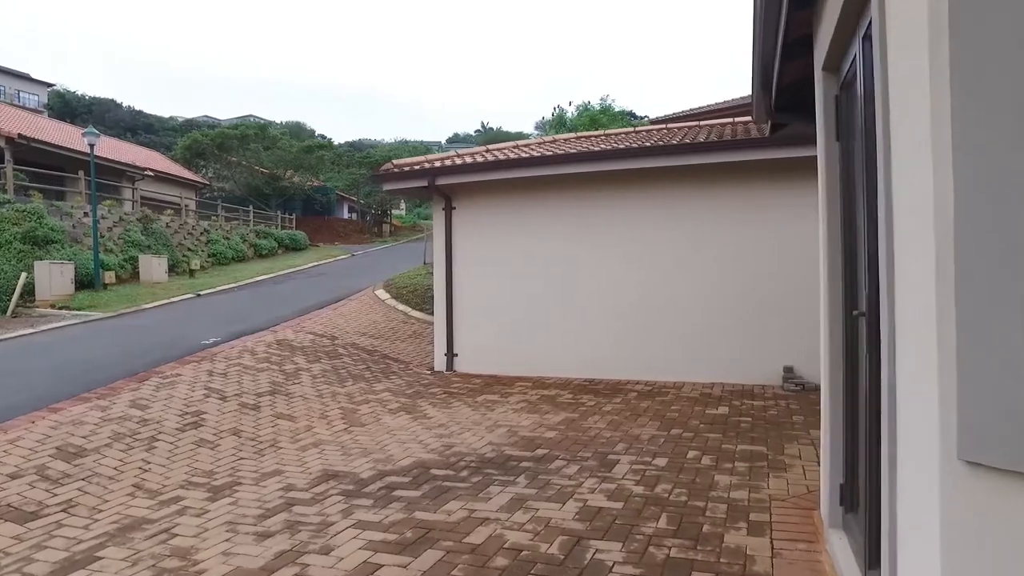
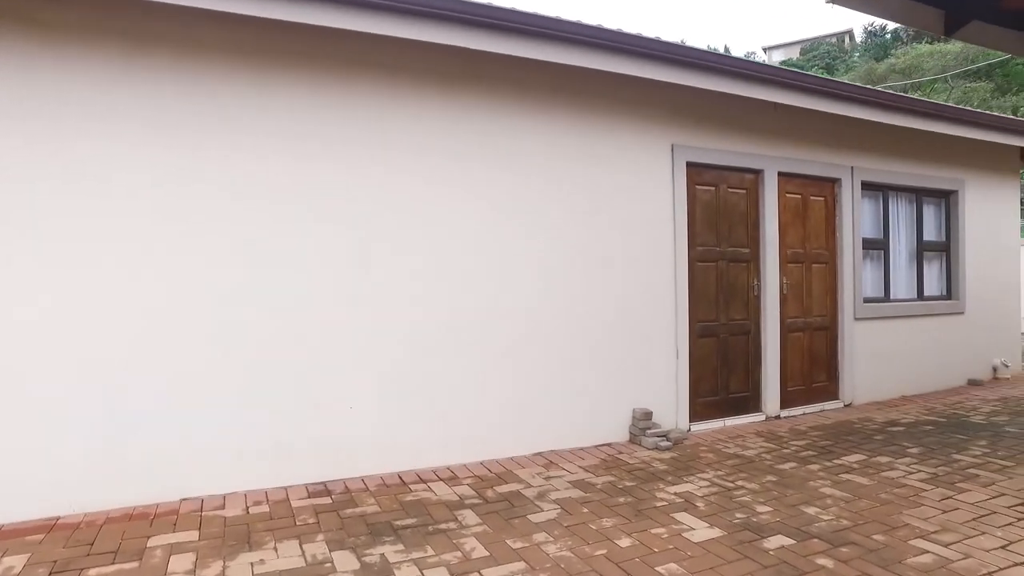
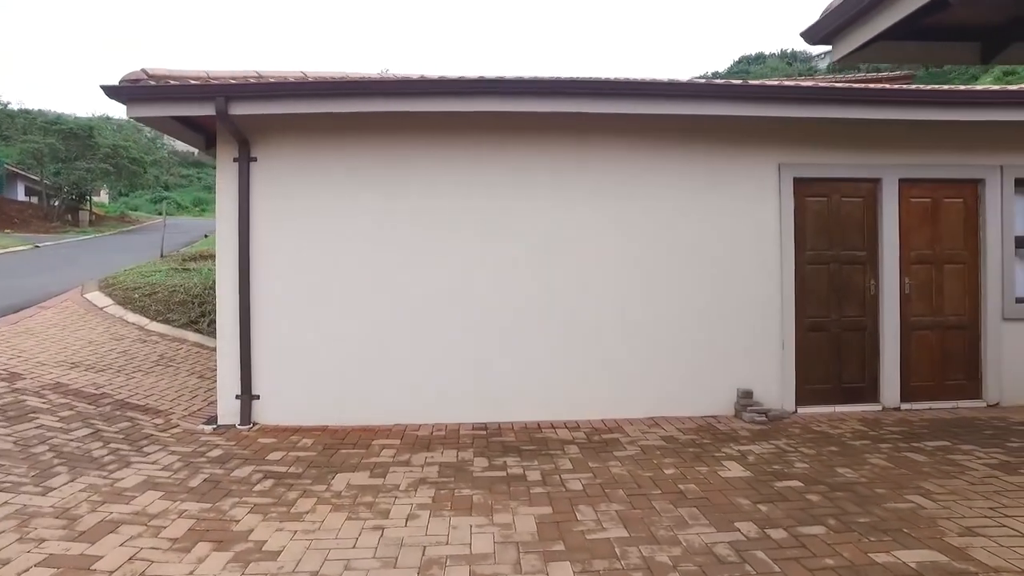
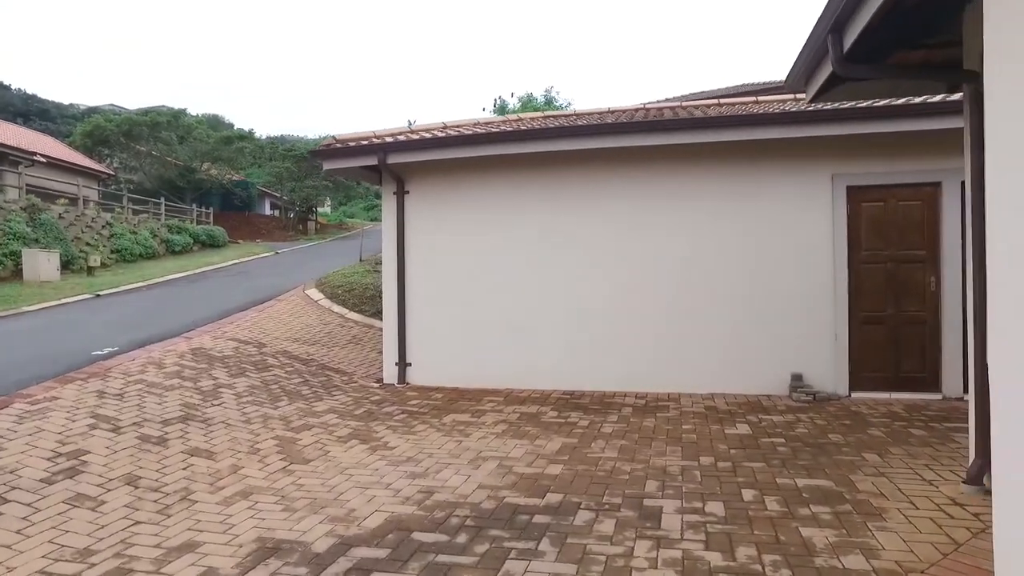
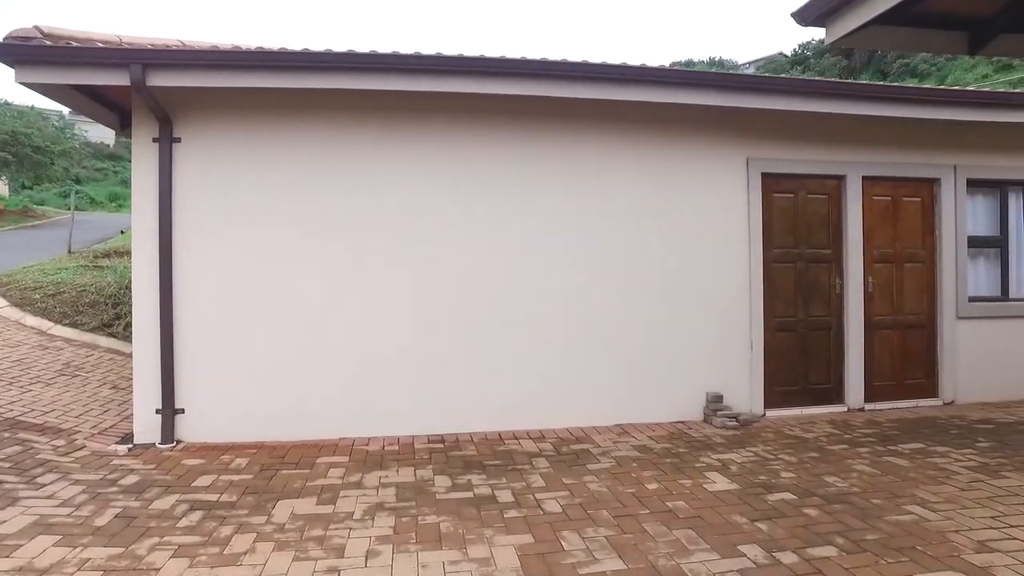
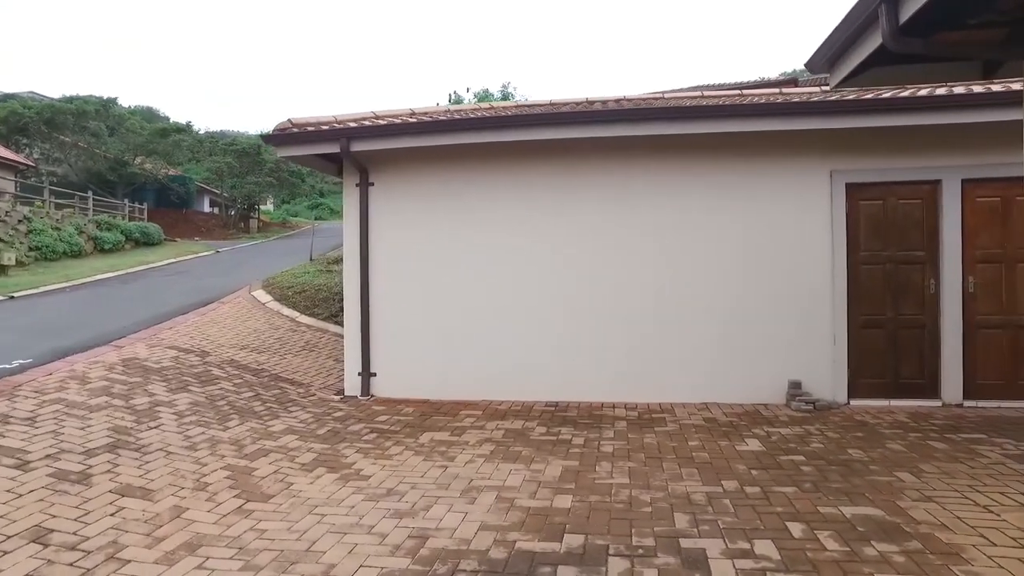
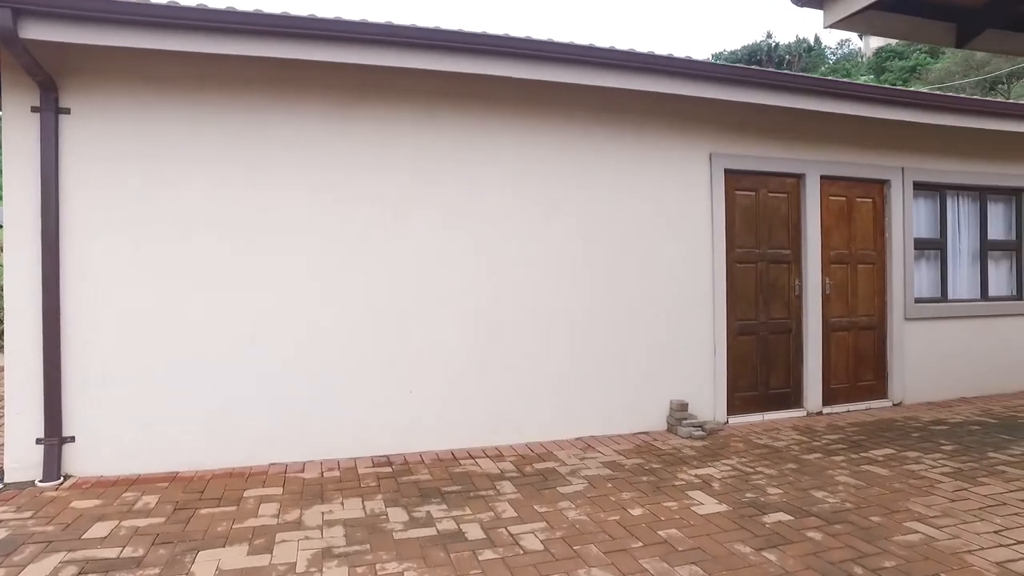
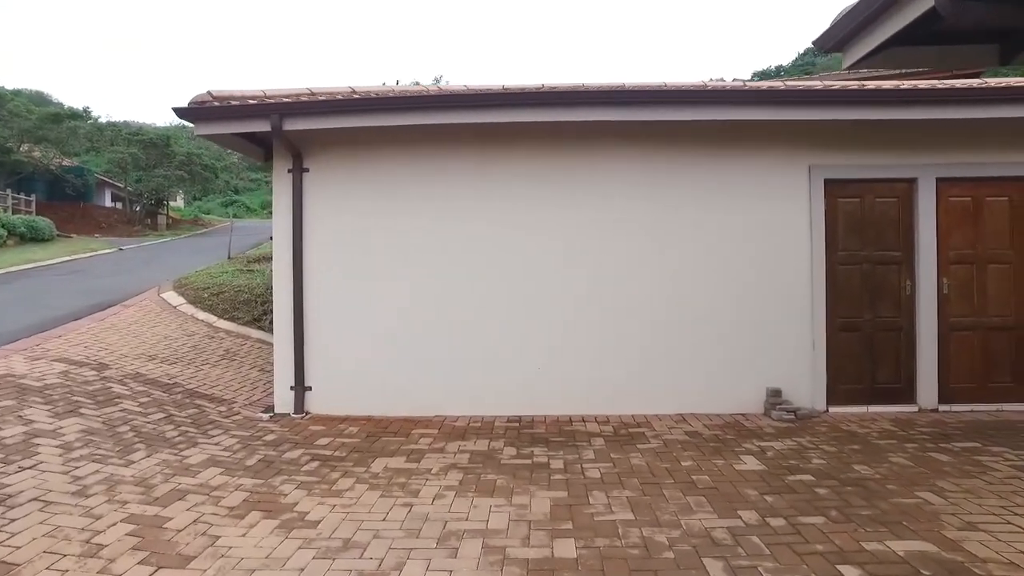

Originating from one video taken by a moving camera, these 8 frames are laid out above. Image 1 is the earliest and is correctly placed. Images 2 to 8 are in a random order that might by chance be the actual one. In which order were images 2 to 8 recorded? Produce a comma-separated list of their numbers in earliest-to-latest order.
4, 6, 8, 3, 5, 7, 2
